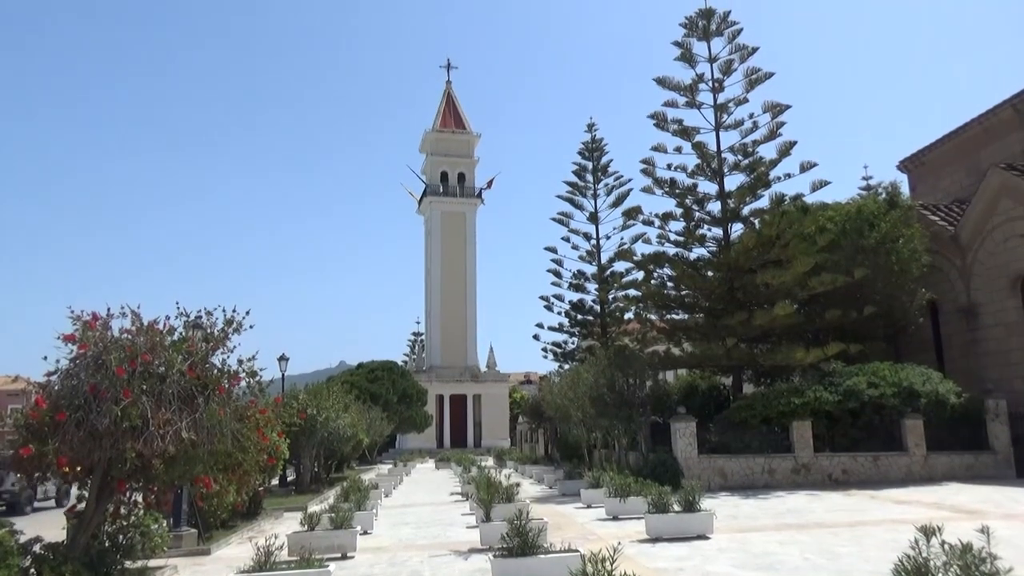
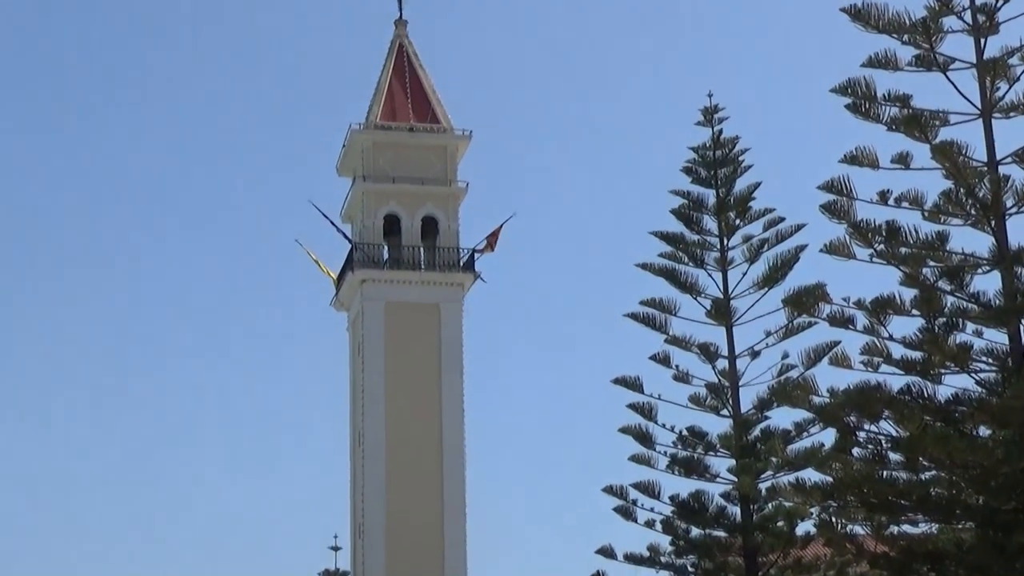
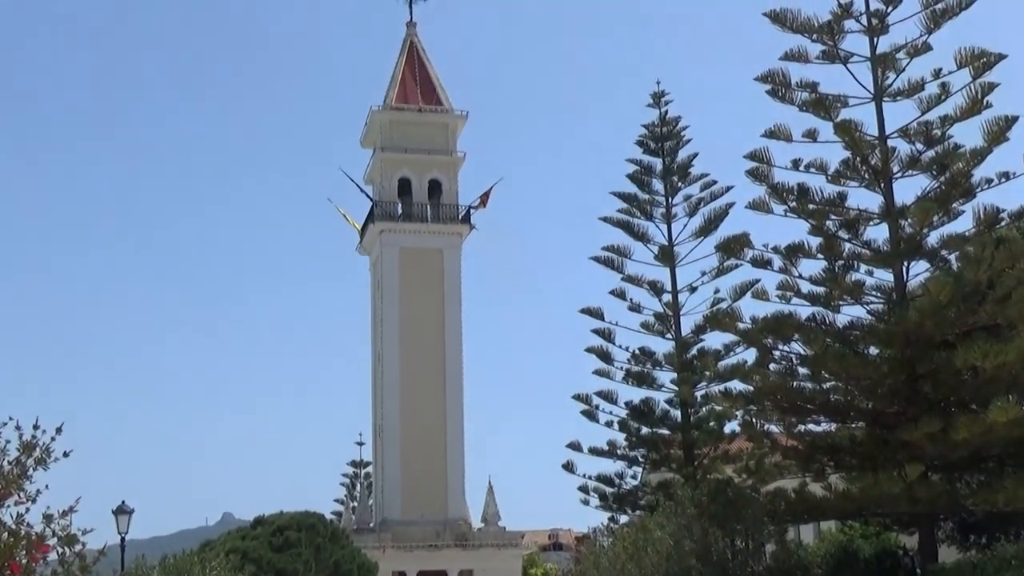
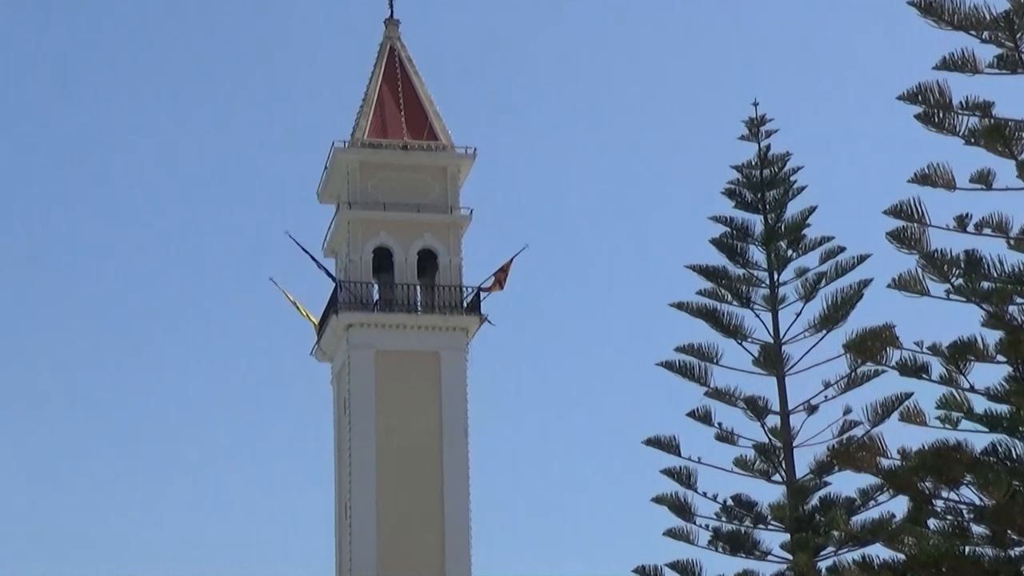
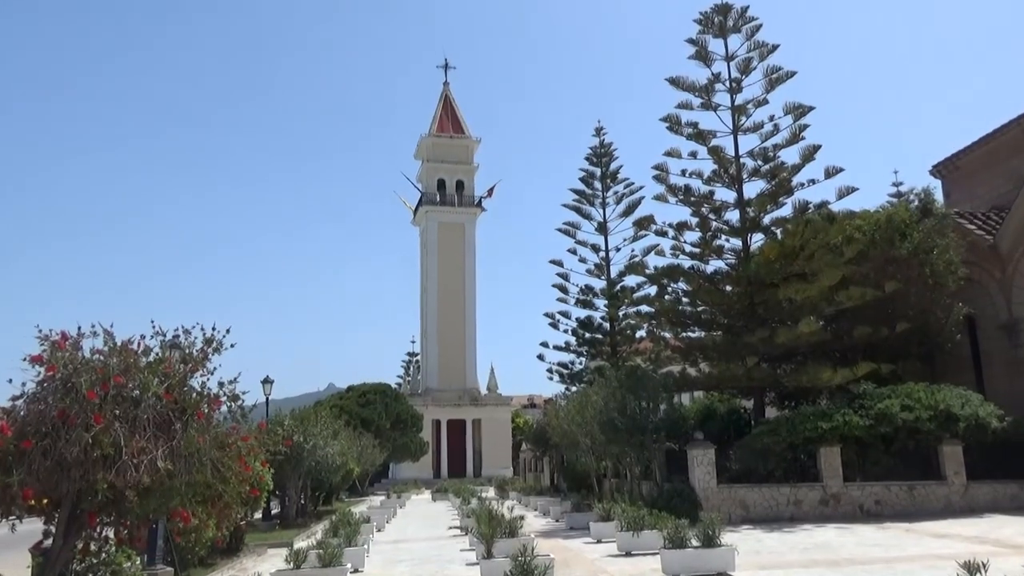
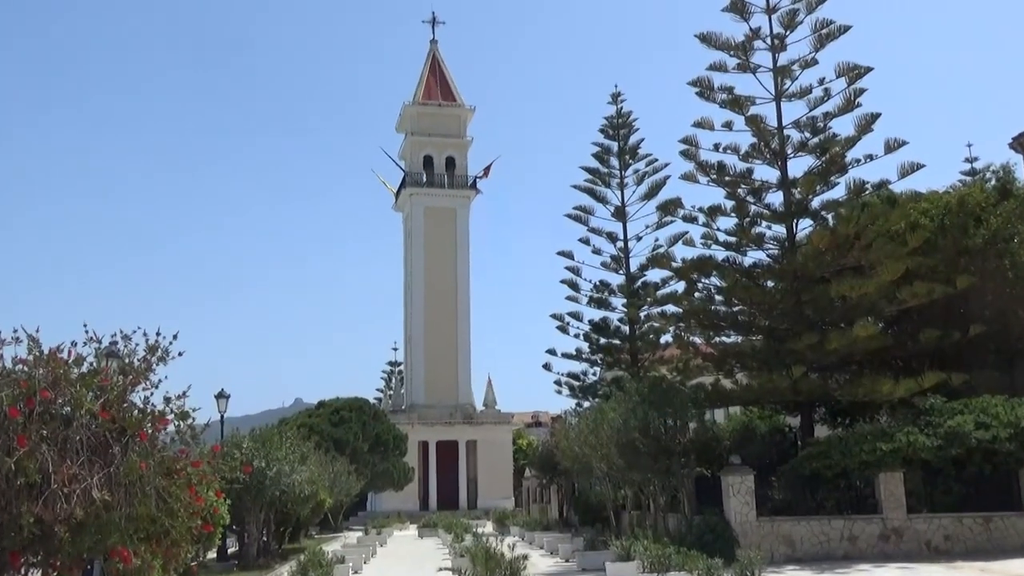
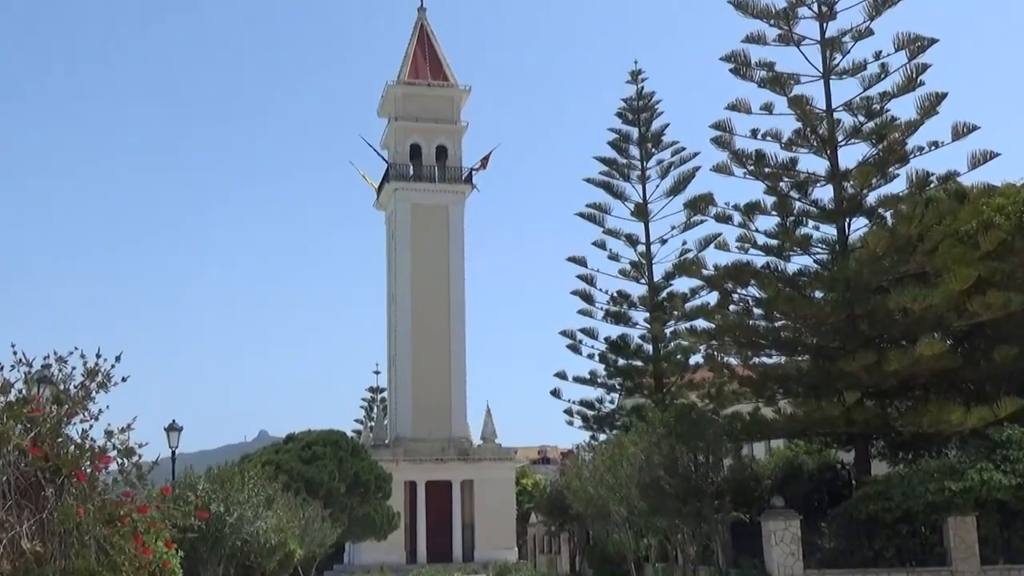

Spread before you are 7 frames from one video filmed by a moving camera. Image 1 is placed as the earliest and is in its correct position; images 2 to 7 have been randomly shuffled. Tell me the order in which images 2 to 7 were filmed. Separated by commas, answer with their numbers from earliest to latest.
5, 6, 7, 3, 2, 4
